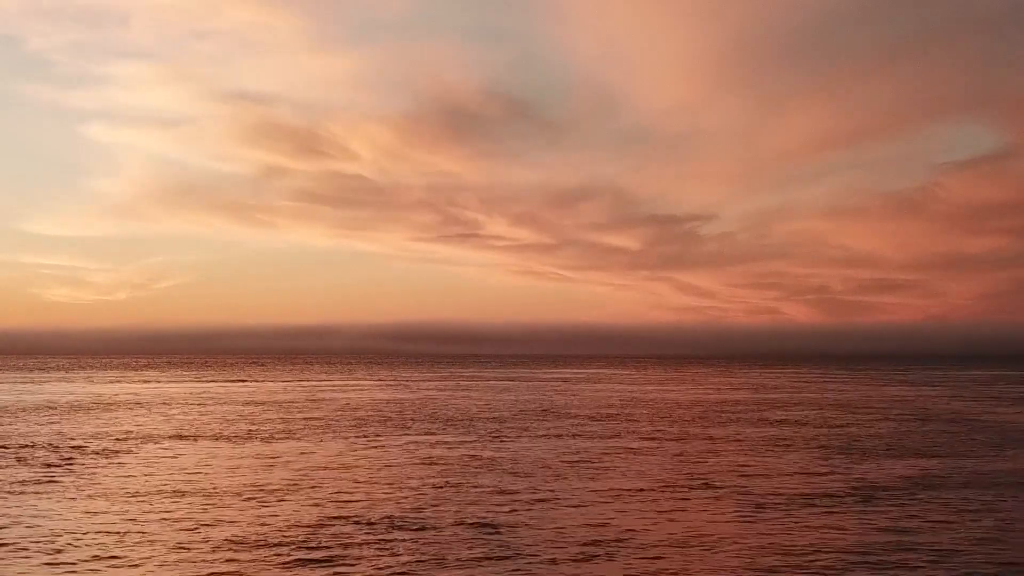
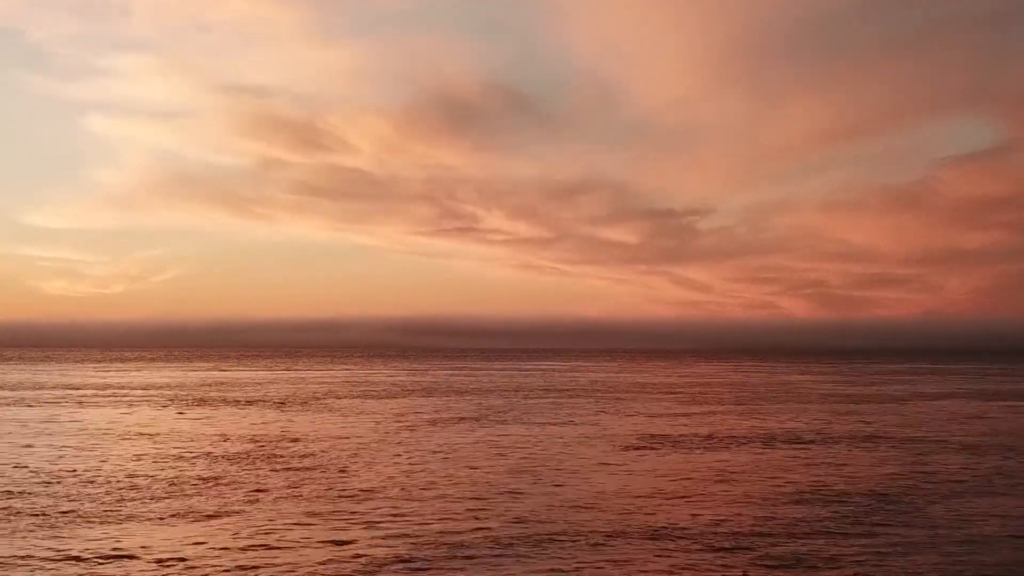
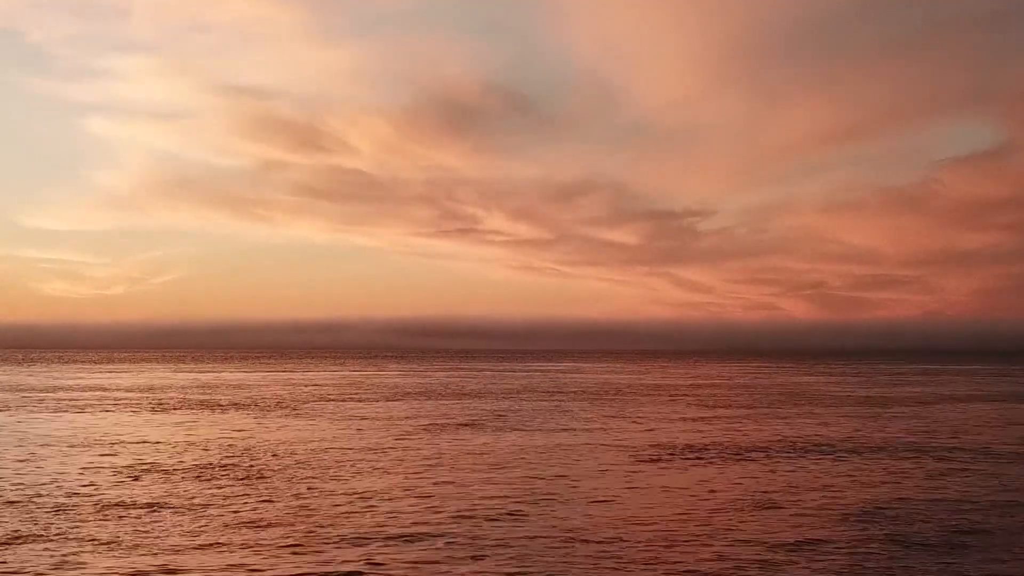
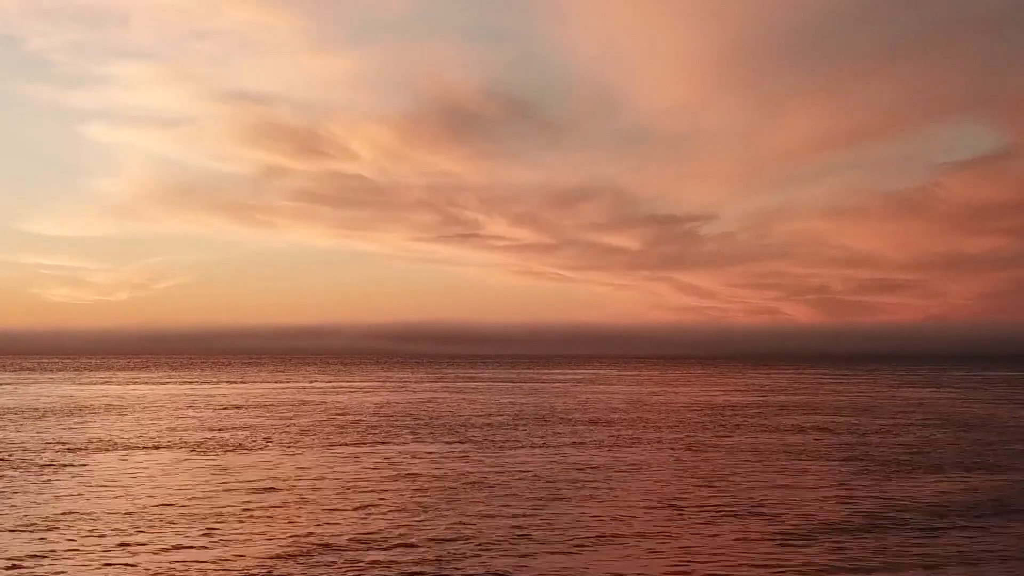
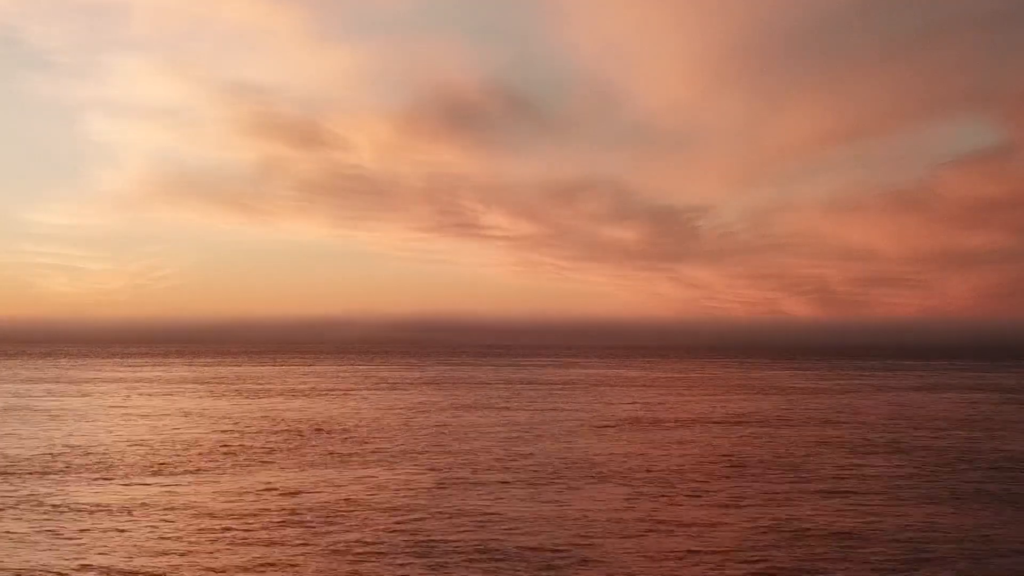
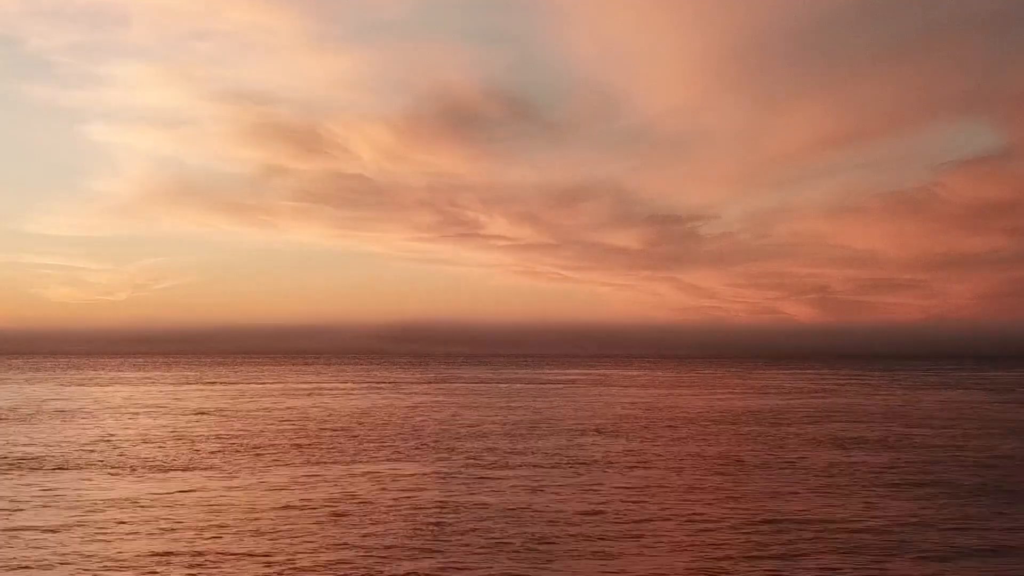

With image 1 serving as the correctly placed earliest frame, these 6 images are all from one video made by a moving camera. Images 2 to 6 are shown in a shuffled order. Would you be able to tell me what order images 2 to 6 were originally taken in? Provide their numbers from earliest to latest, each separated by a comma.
4, 6, 5, 2, 3
